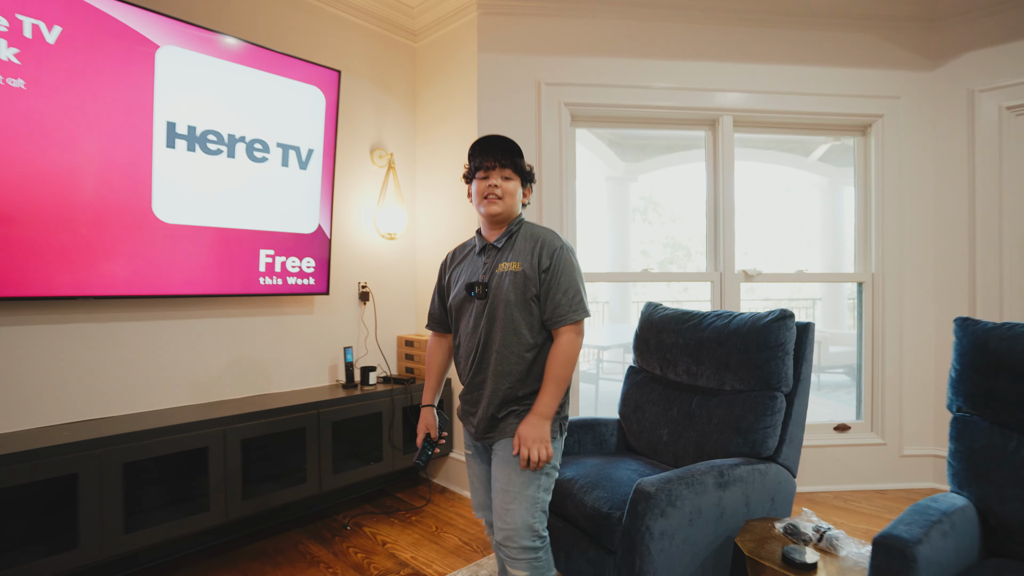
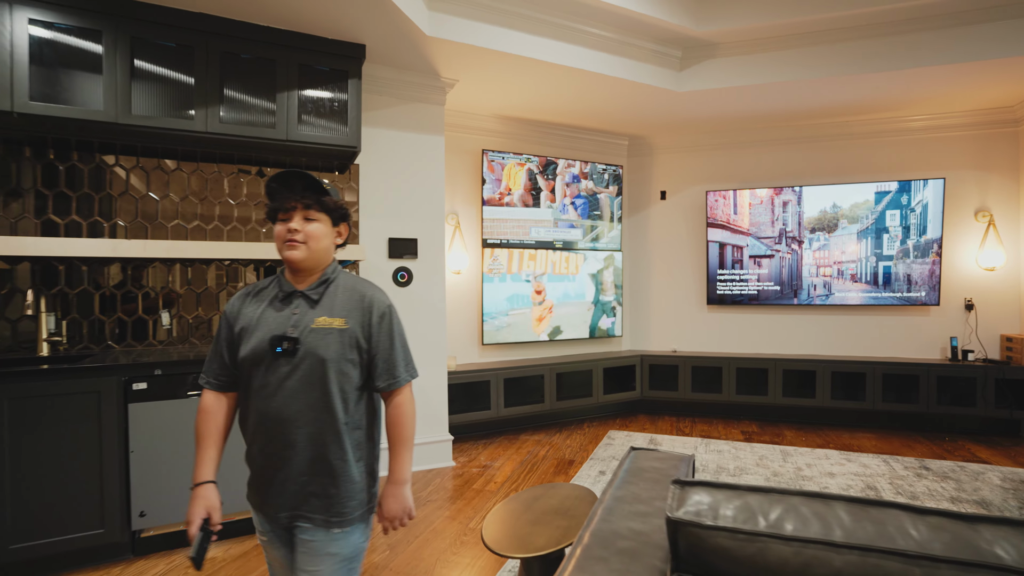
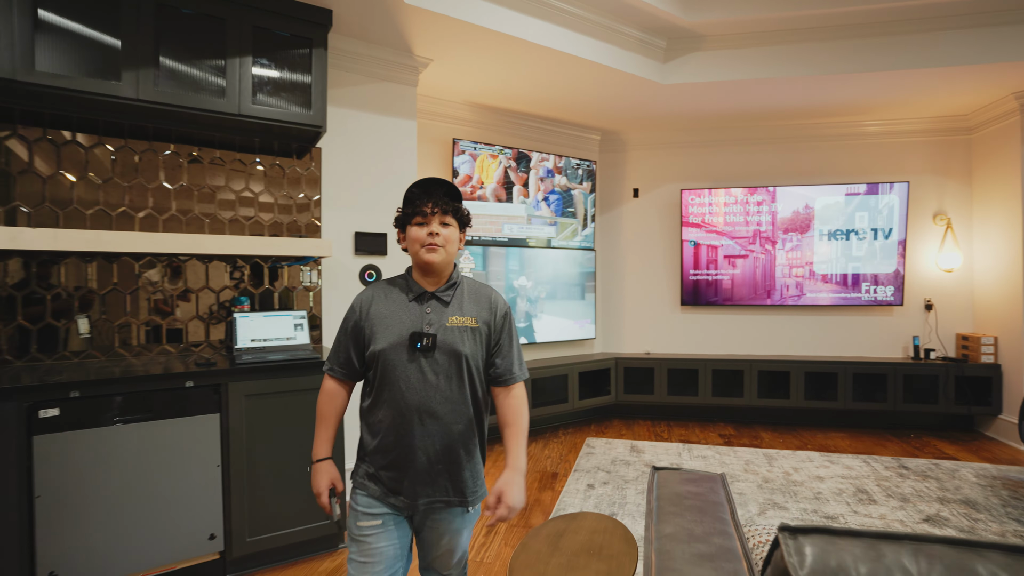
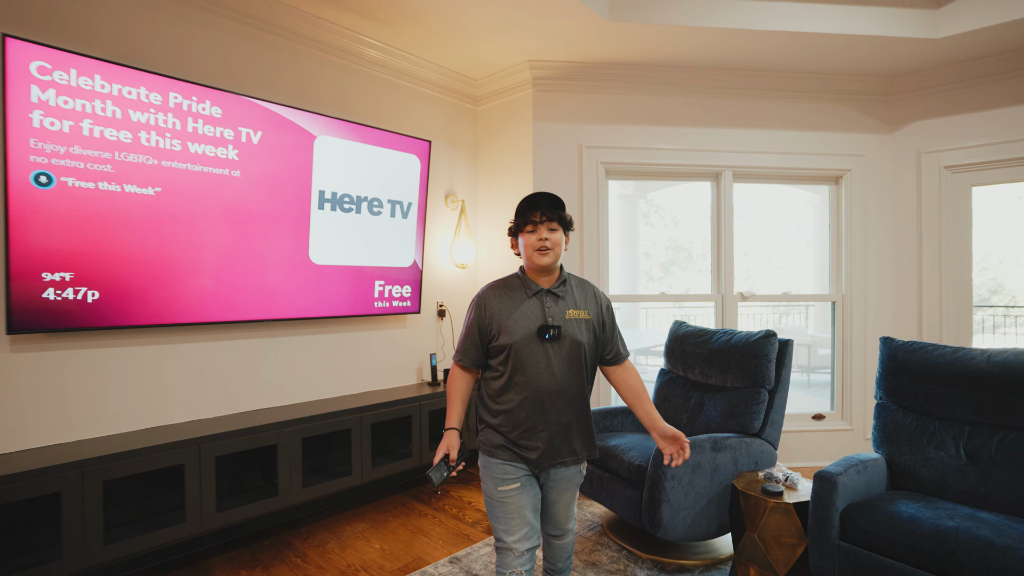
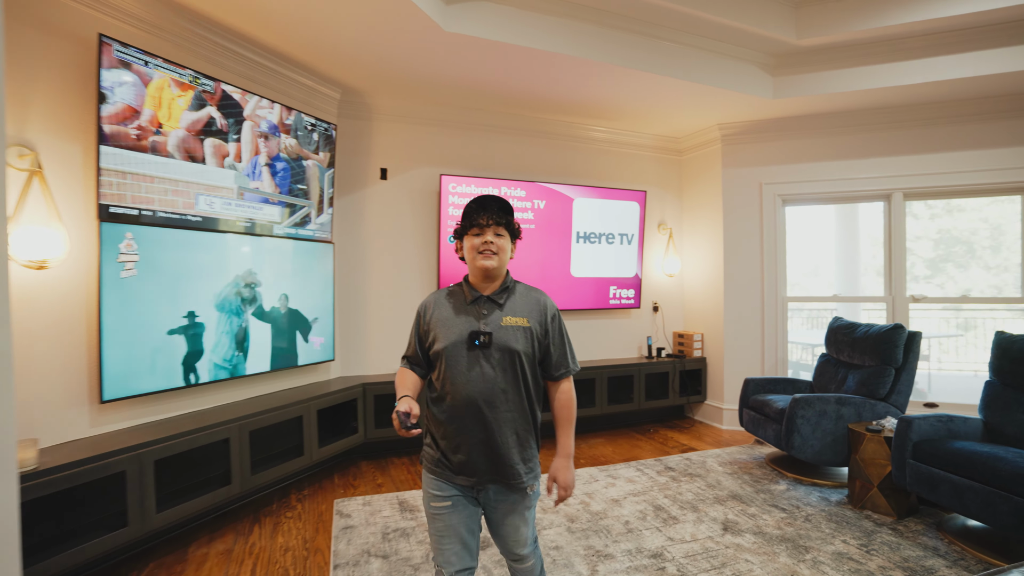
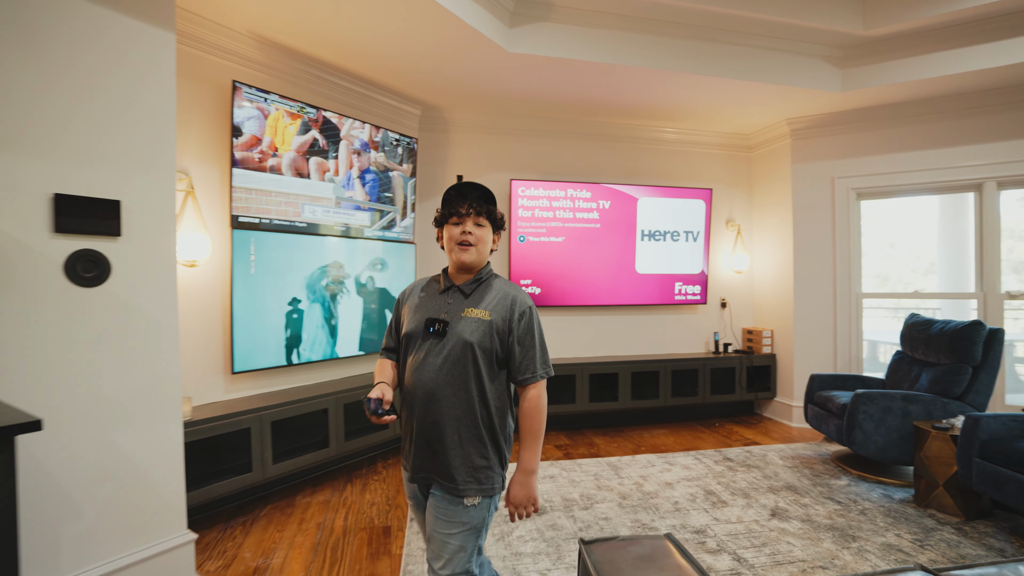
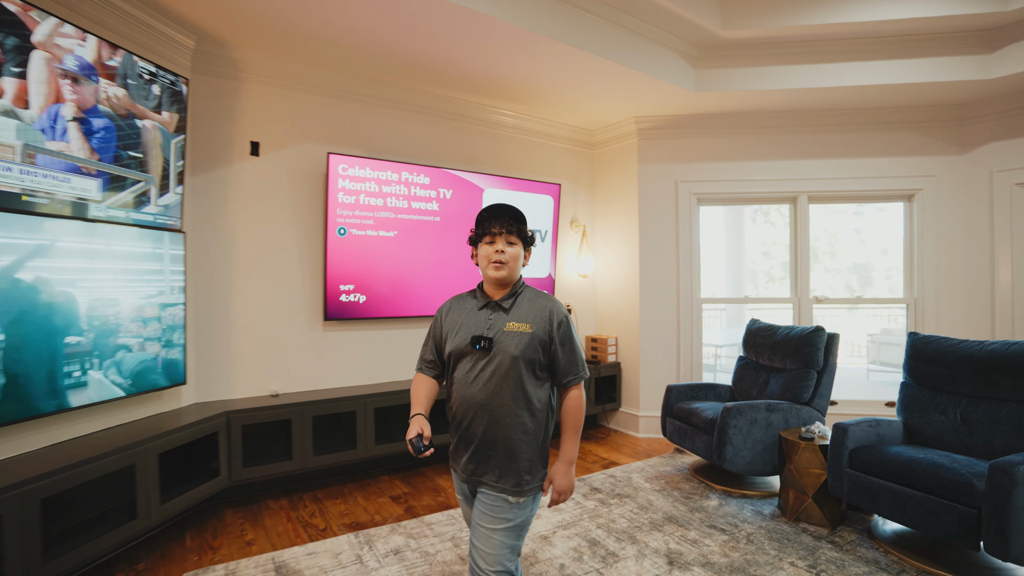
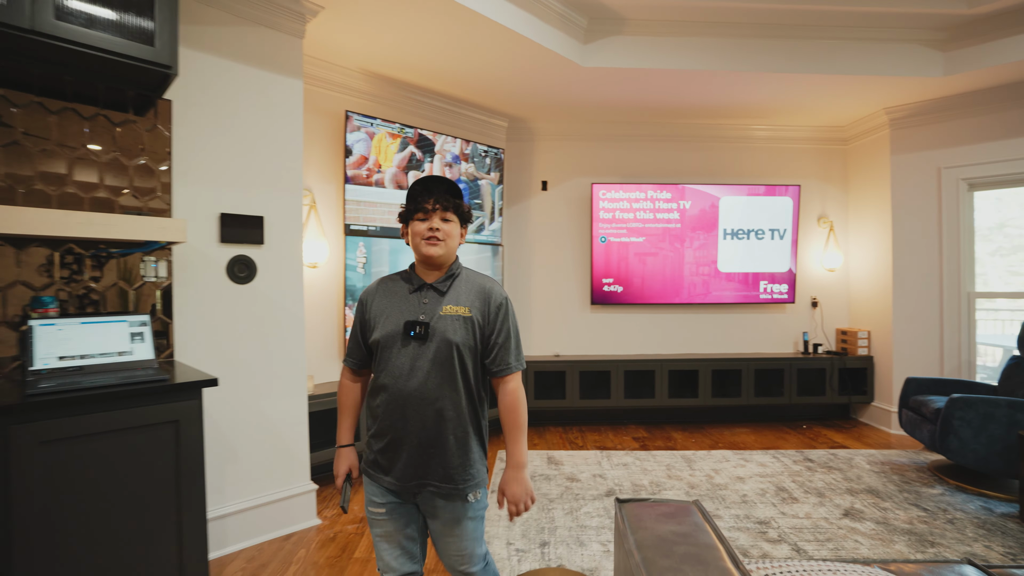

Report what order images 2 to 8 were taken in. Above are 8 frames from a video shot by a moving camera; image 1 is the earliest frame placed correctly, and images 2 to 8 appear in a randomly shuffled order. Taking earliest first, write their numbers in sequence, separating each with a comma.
4, 7, 5, 6, 8, 3, 2
